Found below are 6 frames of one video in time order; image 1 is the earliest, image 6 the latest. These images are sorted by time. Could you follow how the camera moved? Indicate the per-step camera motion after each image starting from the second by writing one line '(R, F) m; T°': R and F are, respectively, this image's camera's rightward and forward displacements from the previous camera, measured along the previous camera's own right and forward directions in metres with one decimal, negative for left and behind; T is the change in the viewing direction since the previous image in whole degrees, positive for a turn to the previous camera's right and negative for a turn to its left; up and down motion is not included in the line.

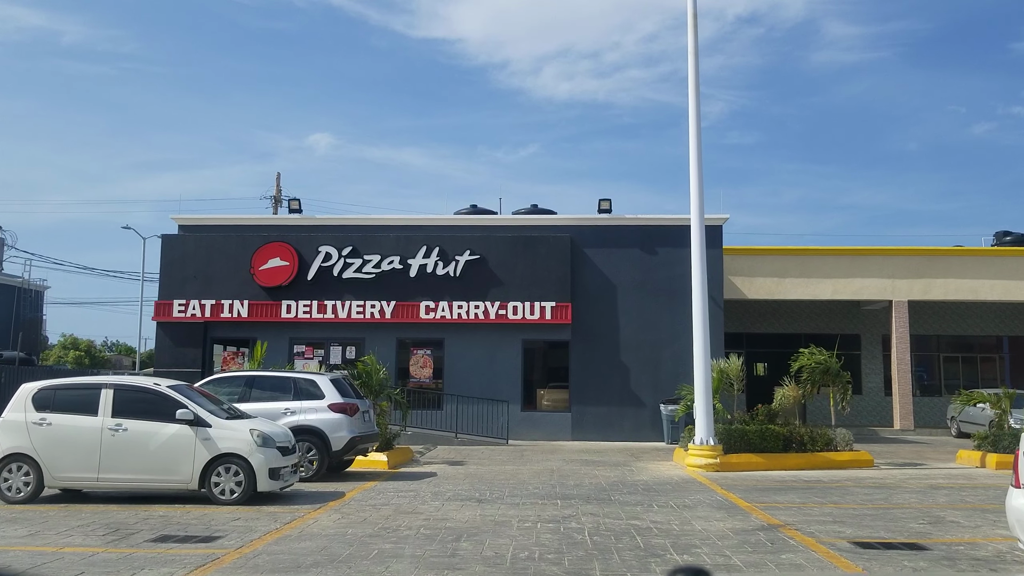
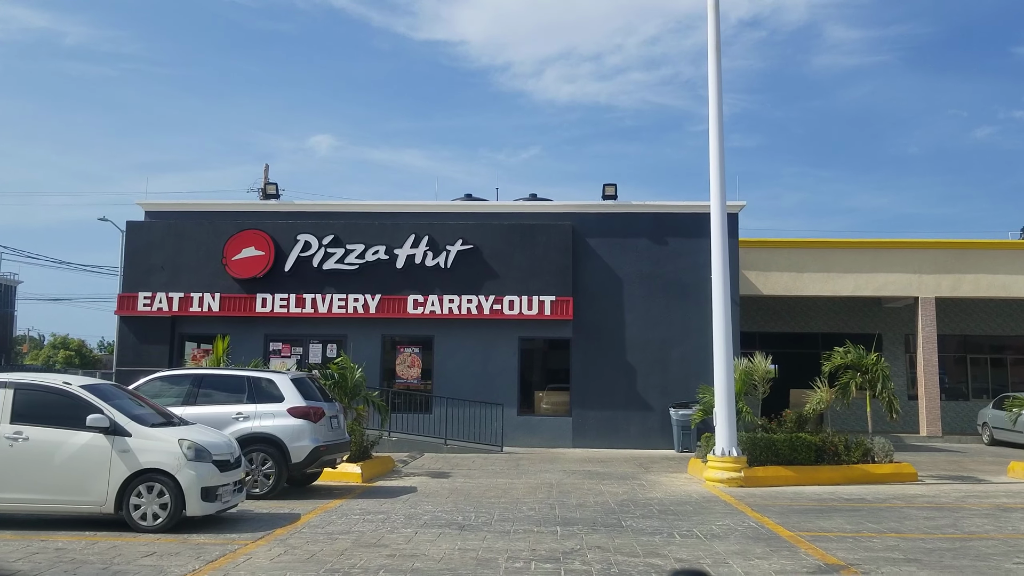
(+0.1, +1.8) m; 0°
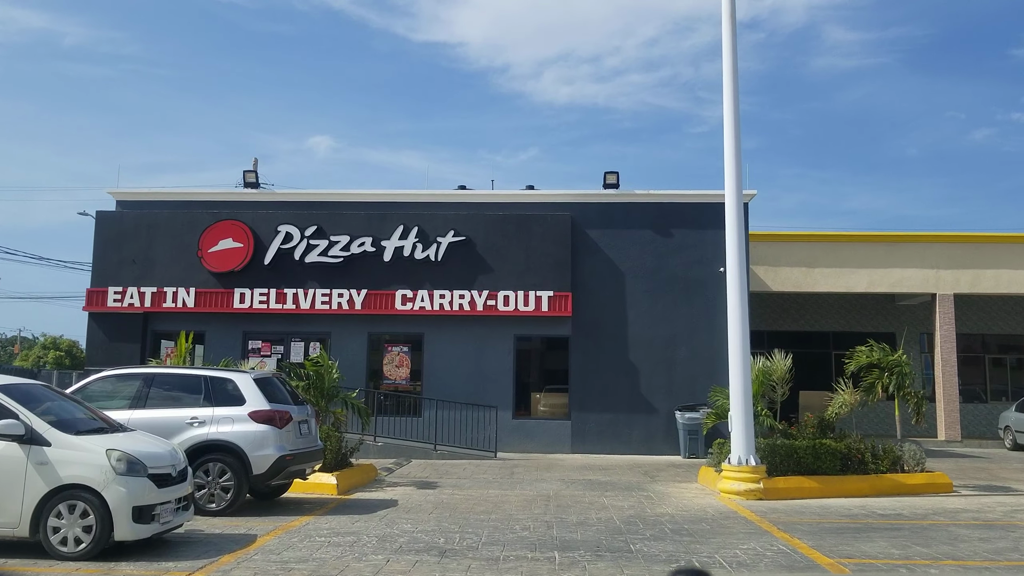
(+0.1, +1.2) m; 0°
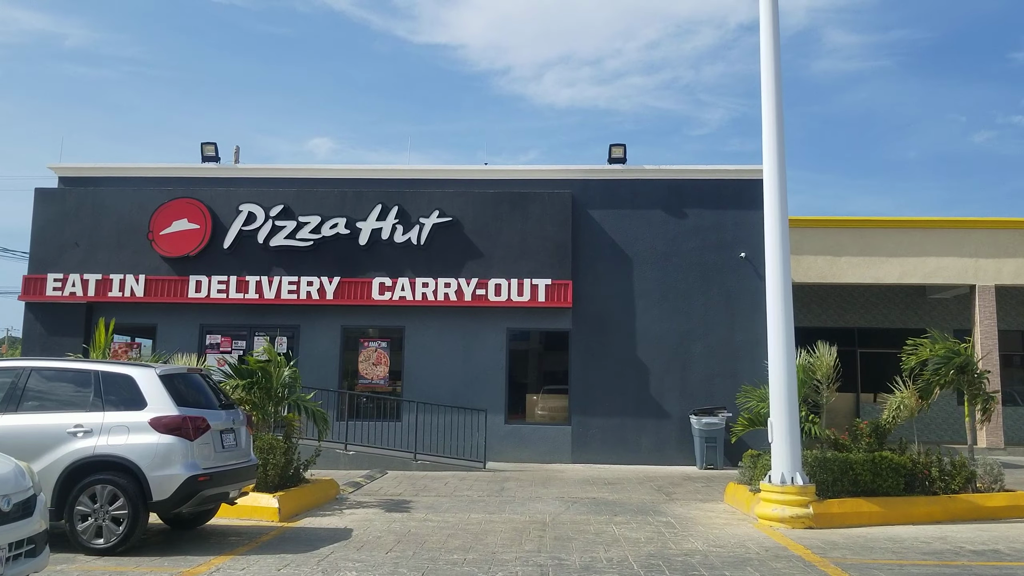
(+0.1, +2.1) m; 0°
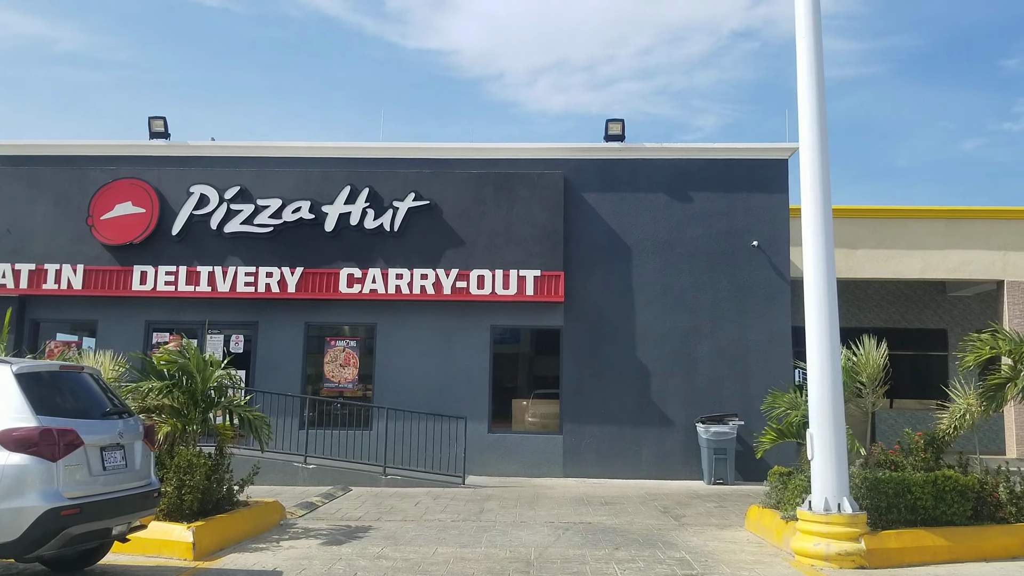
(+0.1, +1.7) m; 0°
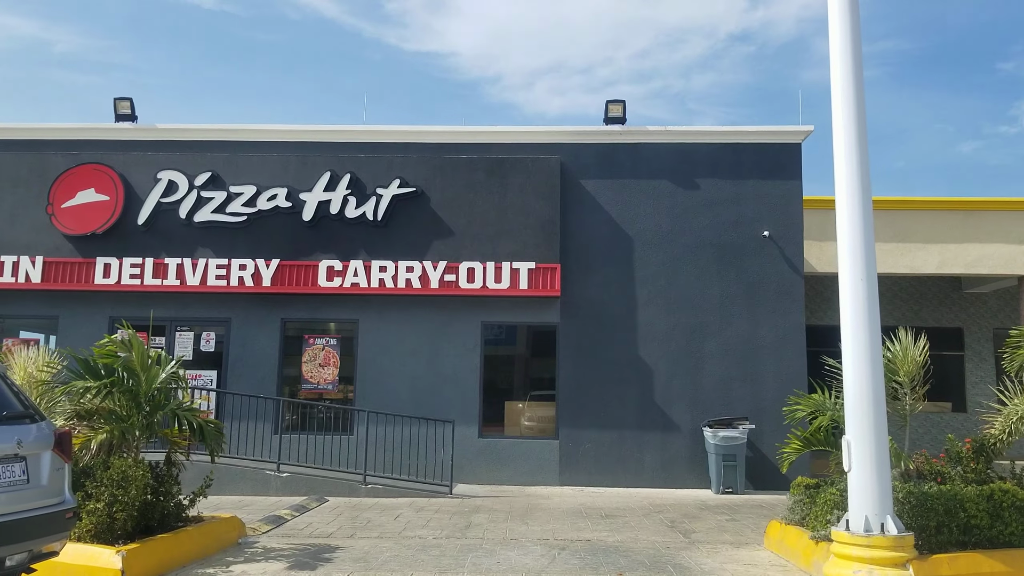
(+0.1, +1.0) m; 0°
